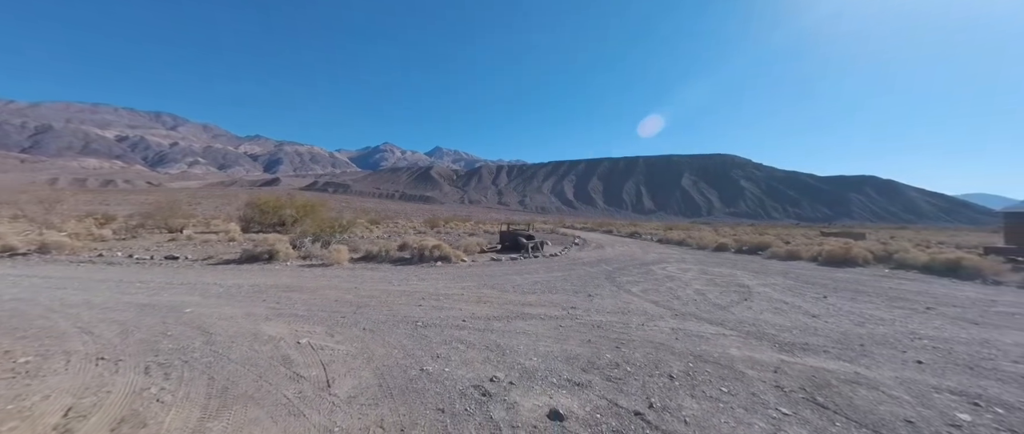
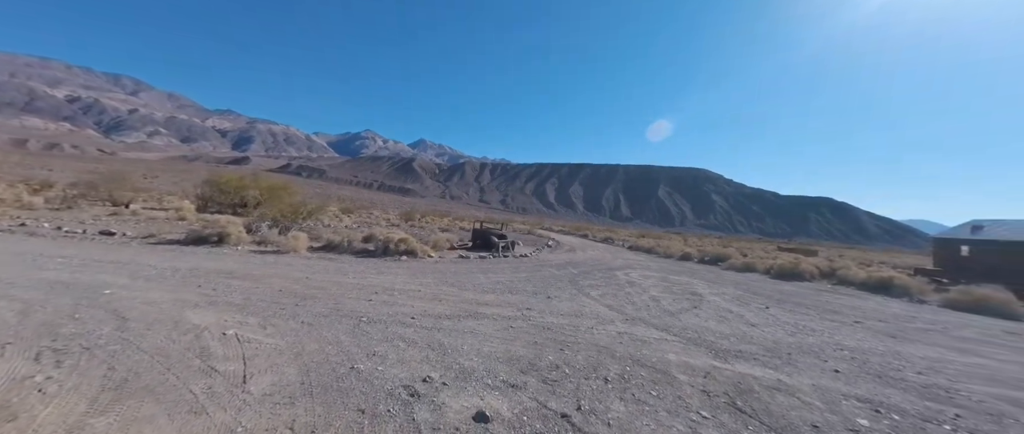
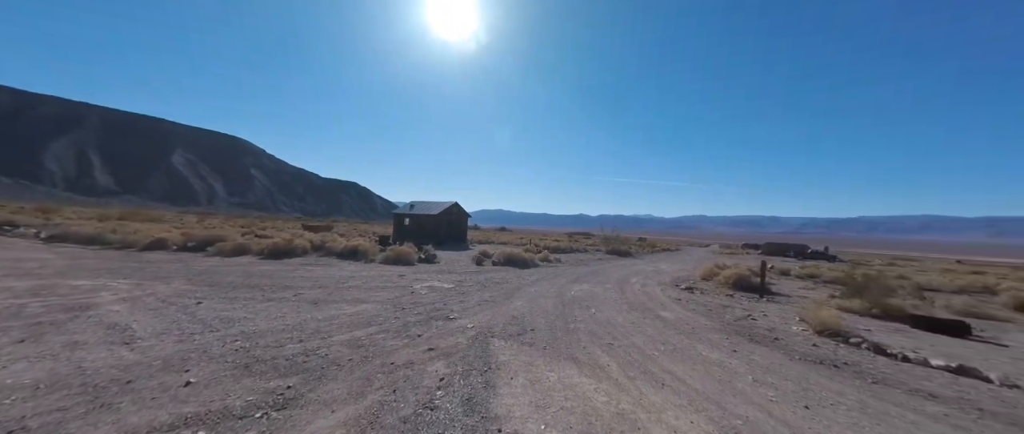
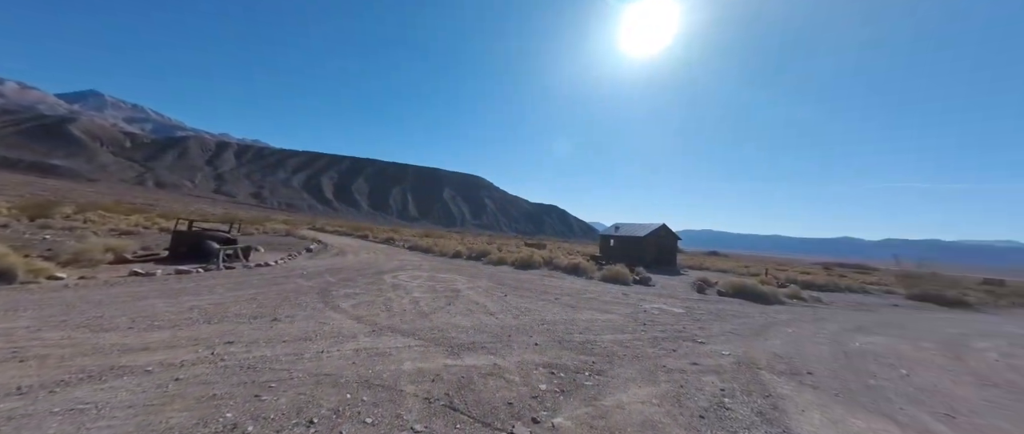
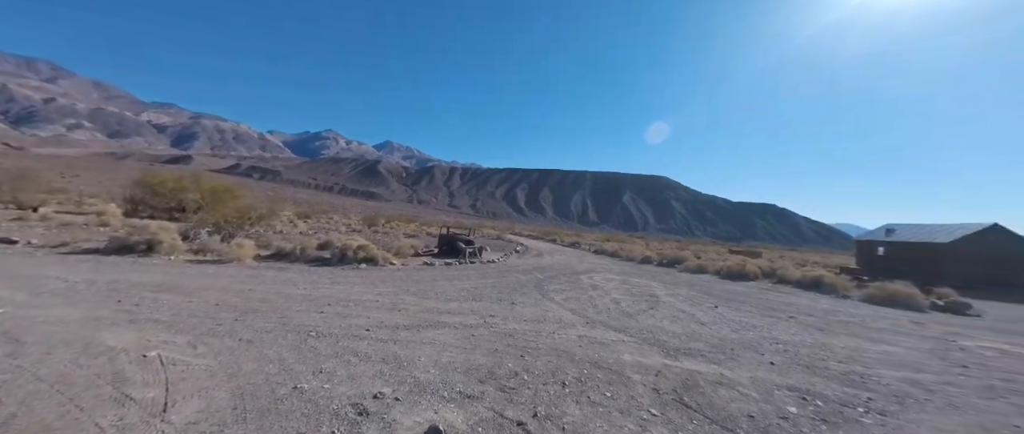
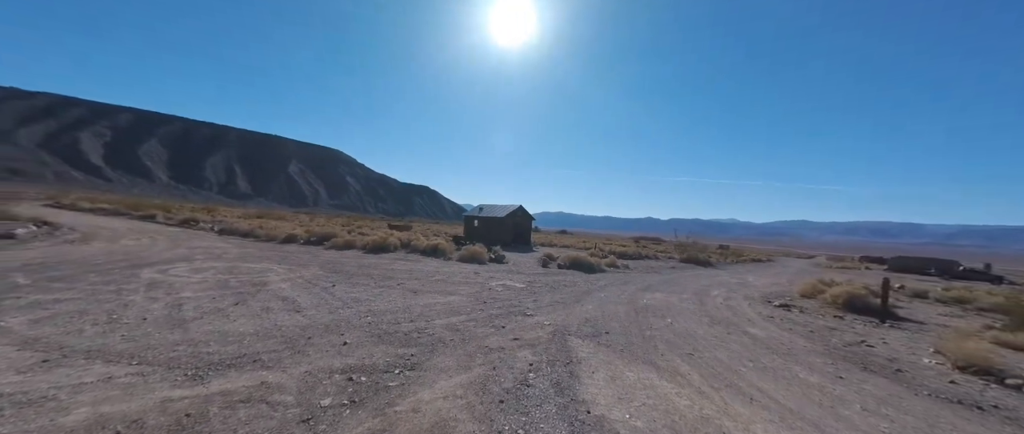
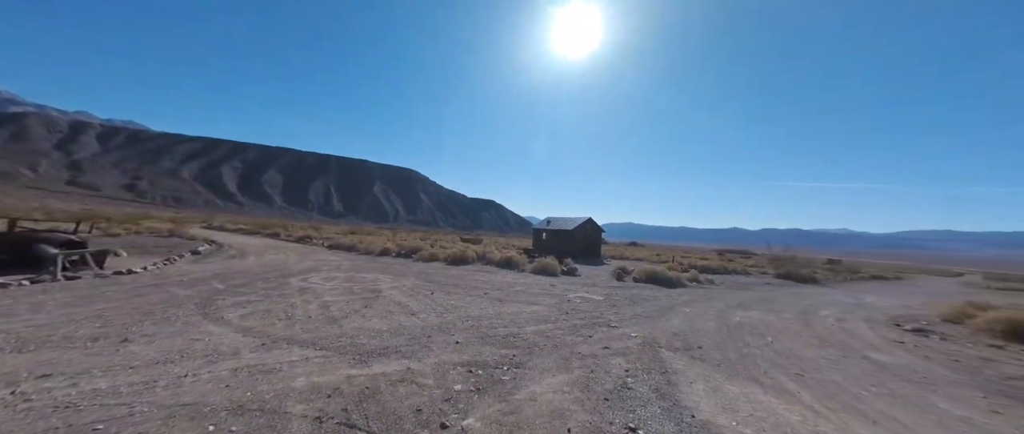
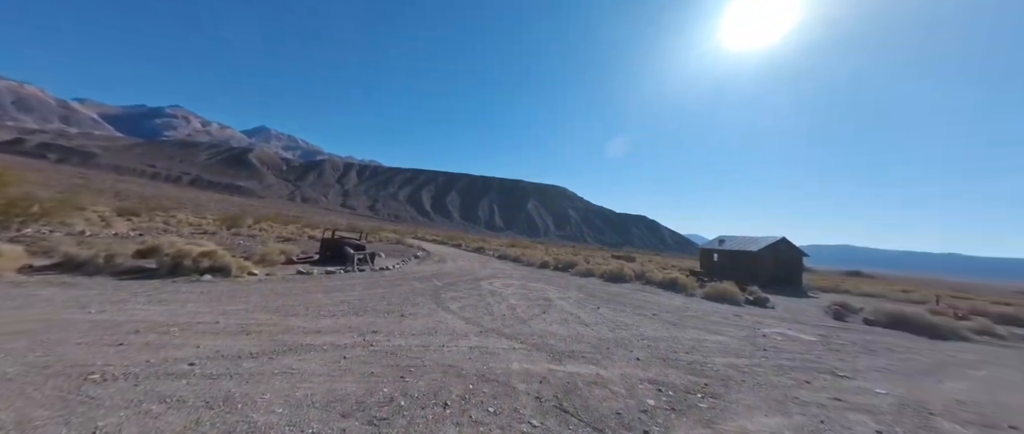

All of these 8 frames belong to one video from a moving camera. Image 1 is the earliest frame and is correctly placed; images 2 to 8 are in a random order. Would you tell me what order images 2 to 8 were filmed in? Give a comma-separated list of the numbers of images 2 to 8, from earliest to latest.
2, 5, 8, 4, 7, 6, 3
